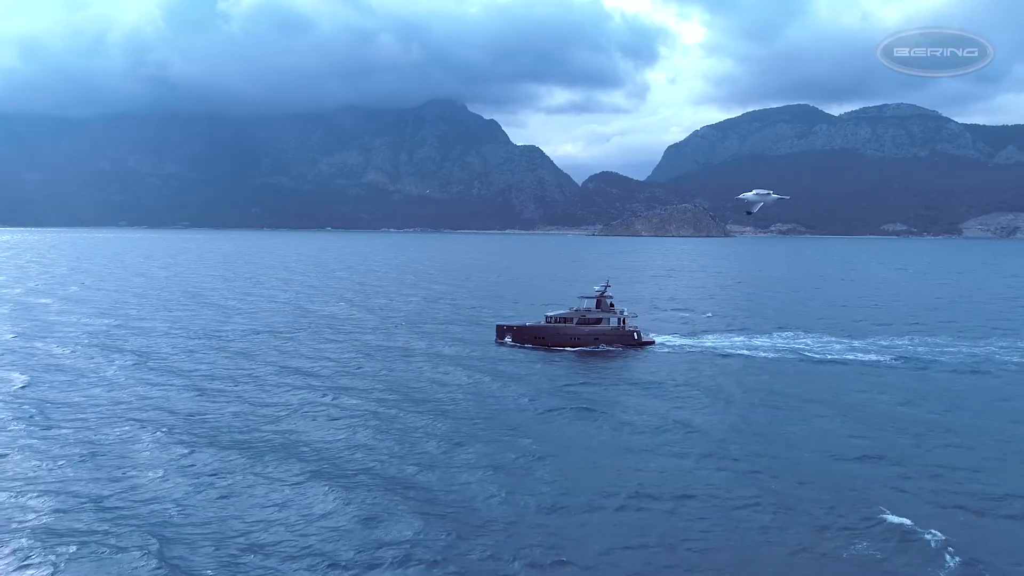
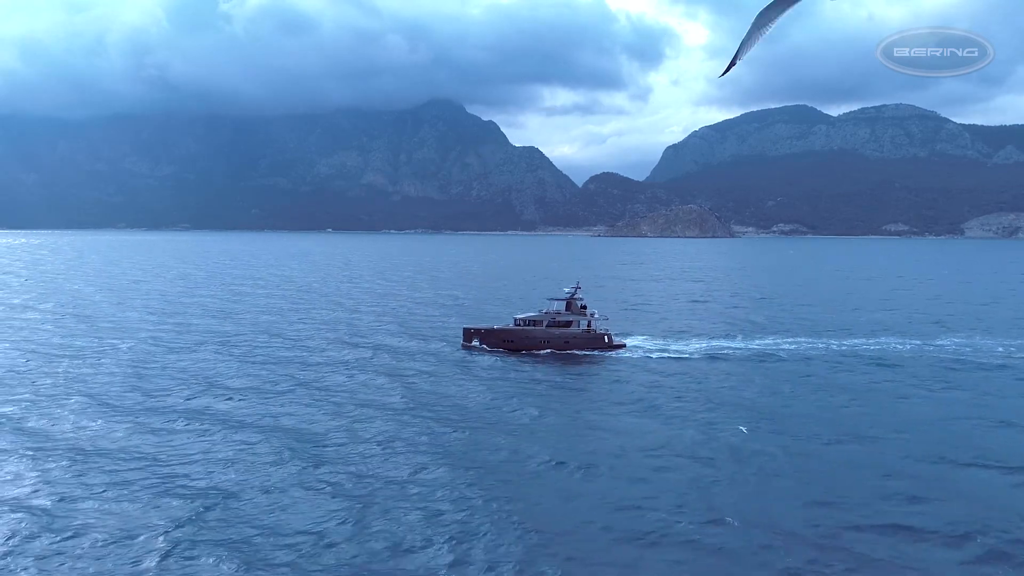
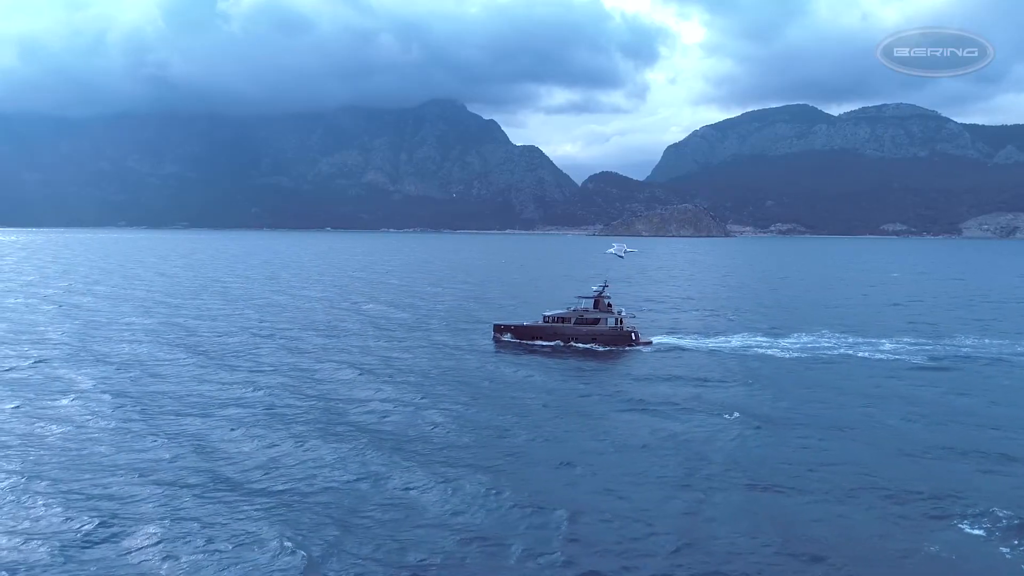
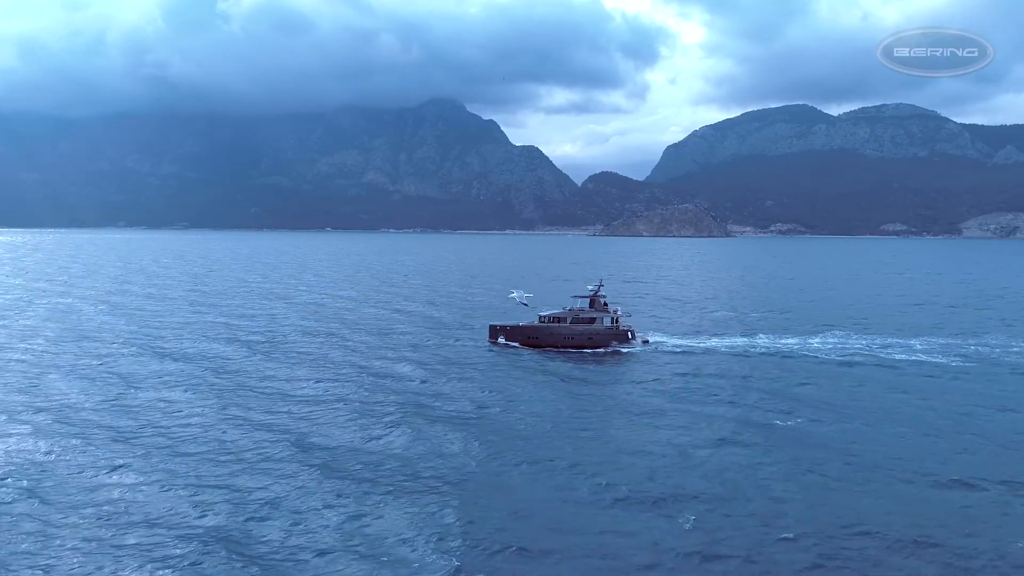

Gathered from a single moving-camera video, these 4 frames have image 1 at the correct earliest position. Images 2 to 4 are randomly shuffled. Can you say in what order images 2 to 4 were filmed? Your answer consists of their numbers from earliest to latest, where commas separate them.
3, 4, 2
